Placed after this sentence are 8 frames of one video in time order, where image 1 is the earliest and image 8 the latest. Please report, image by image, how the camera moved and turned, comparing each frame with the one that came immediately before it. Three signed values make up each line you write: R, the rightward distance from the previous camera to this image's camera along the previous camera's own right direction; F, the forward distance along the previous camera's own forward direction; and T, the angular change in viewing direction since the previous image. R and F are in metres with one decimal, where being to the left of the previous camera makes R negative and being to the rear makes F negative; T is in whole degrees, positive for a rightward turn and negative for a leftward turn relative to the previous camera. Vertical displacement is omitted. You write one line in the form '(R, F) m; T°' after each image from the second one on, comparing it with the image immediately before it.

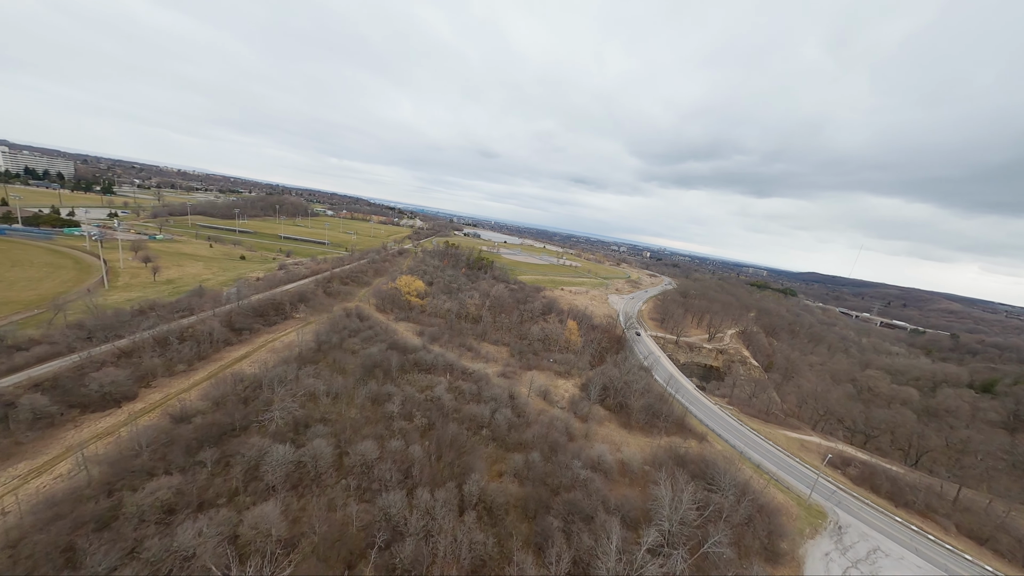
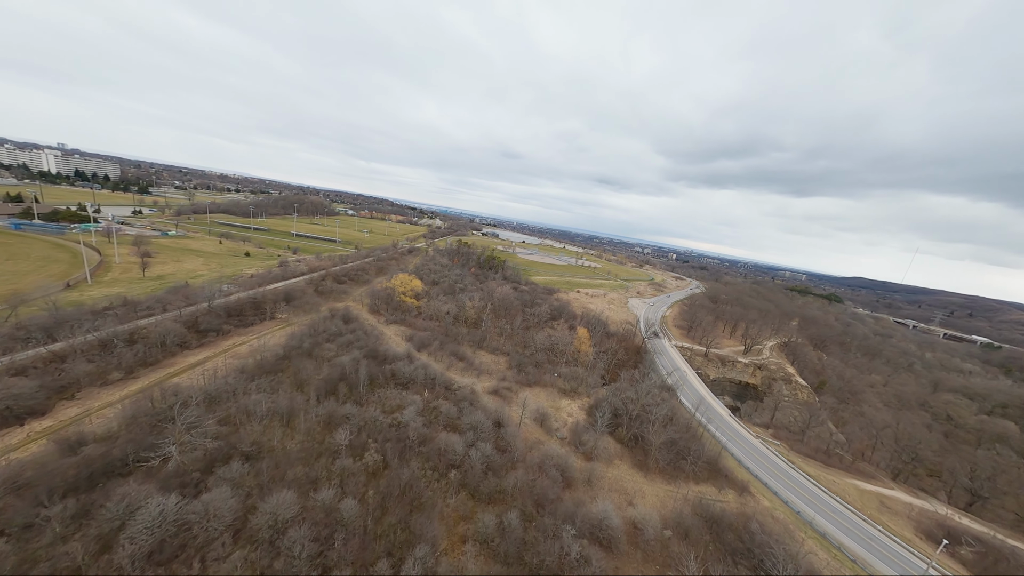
(+3.7, +7.9) m; -4°
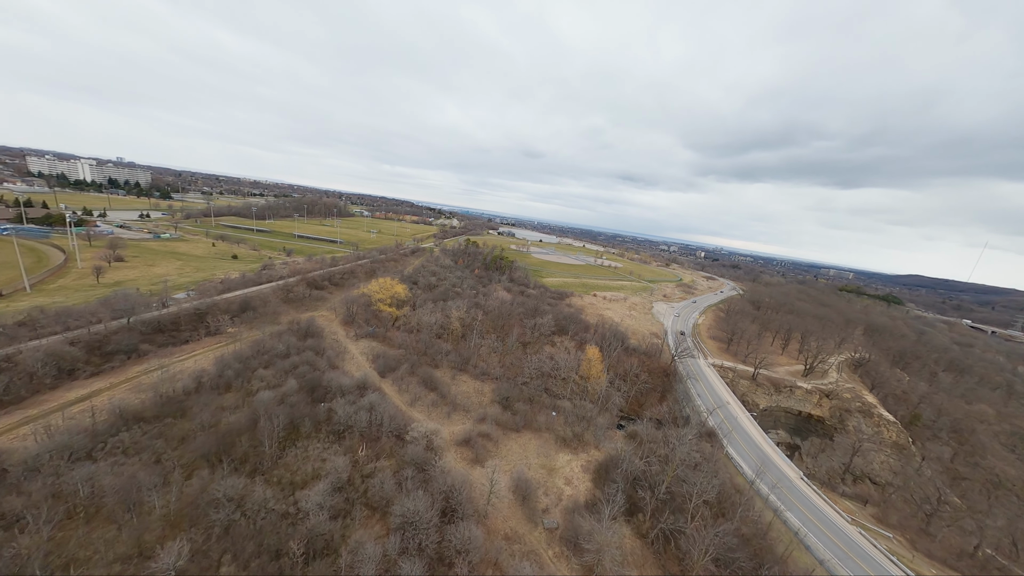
(+4.7, +12.0) m; -4°
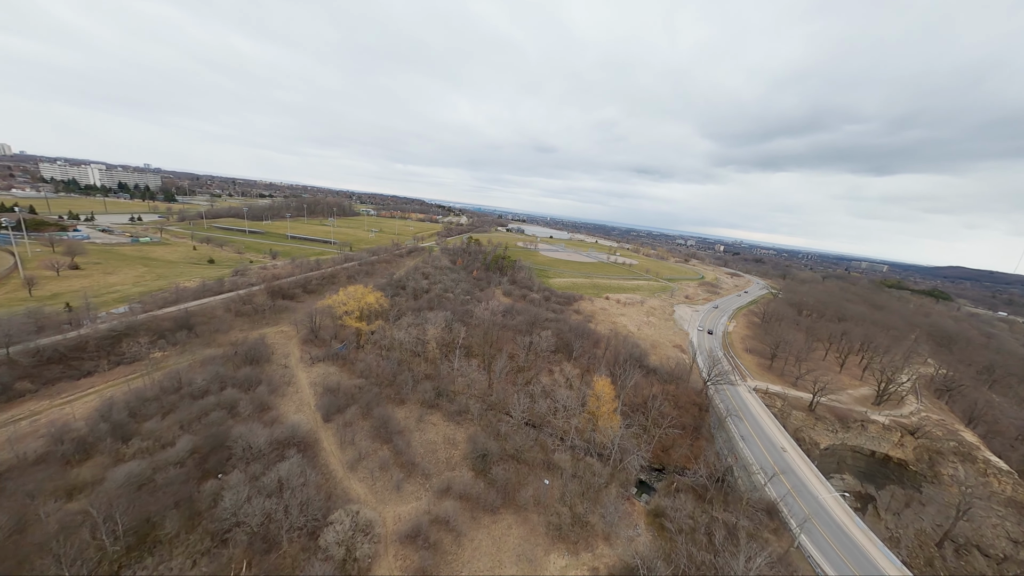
(+3.4, +10.6) m; -2°
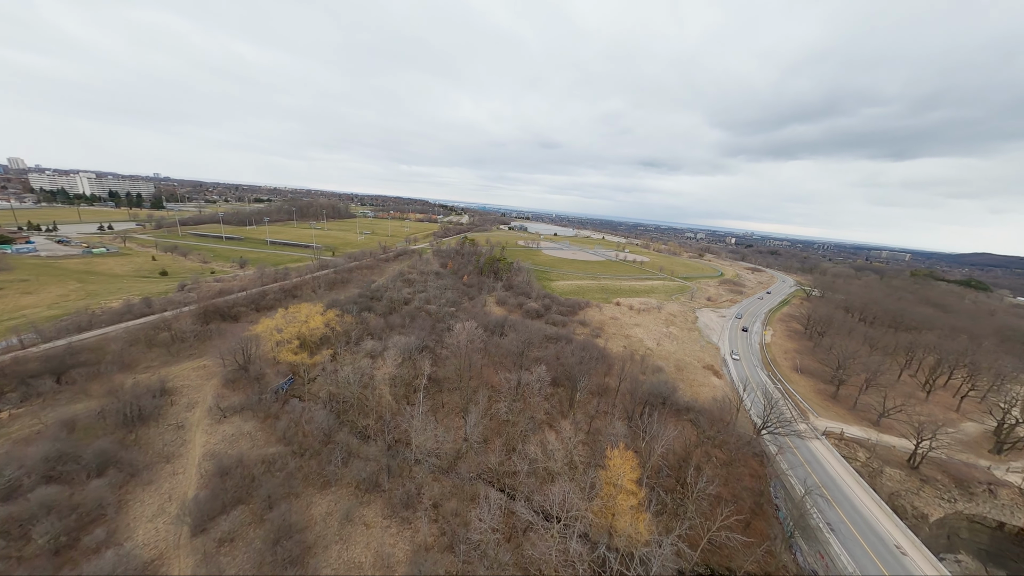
(+3.0, +11.8) m; -1°
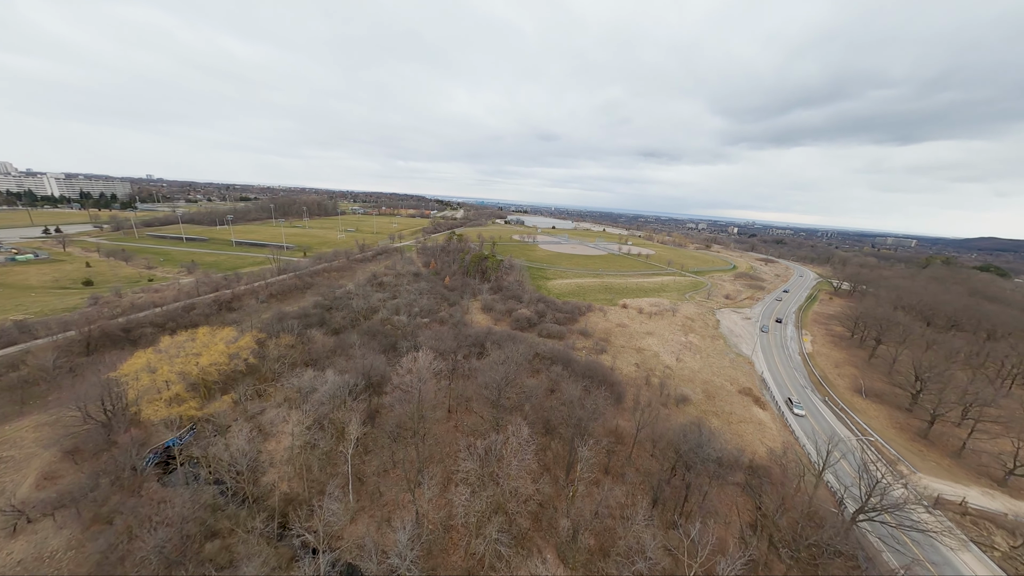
(+2.7, +11.4) m; 0°
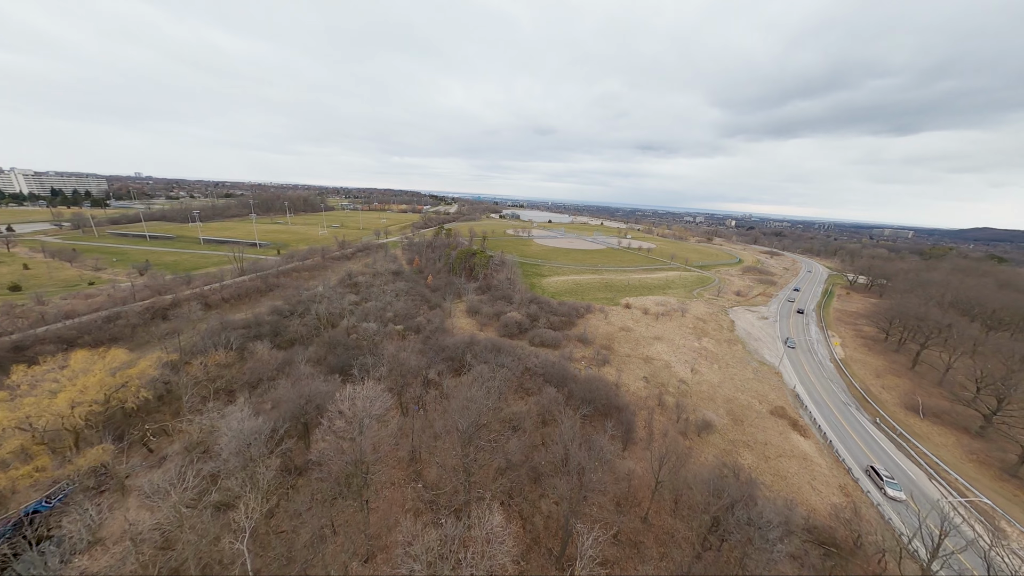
(+1.7, +7.3) m; 0°
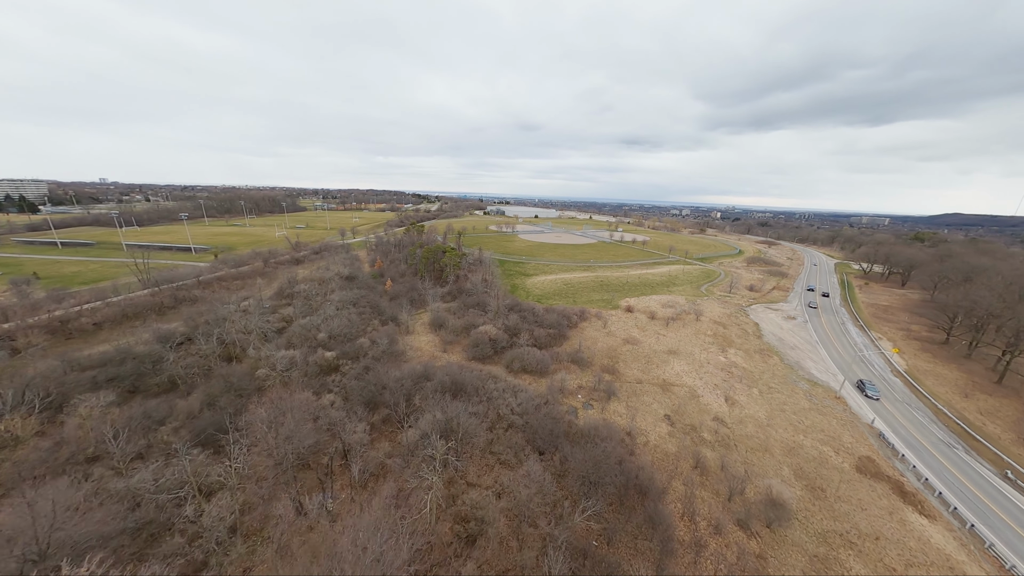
(+2.4, +11.4) m; +2°
